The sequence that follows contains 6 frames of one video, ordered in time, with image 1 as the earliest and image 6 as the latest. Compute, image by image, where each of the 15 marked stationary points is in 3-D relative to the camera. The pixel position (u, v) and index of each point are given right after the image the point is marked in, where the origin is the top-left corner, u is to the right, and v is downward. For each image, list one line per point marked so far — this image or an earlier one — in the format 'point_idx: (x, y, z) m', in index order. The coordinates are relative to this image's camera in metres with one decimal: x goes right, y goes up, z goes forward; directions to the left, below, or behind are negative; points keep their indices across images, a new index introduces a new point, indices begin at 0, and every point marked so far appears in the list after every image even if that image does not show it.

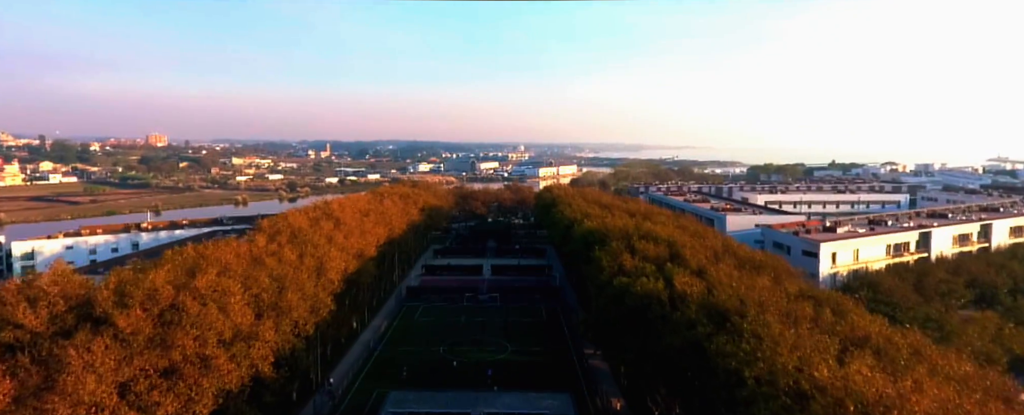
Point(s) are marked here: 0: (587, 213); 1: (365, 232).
0: (+2.4, -0.2, +17.5) m
1: (-4.6, -0.7, +16.9) m
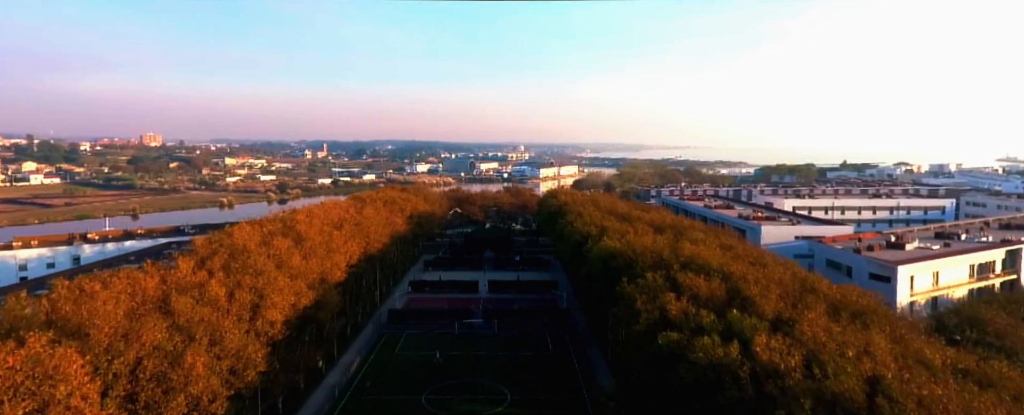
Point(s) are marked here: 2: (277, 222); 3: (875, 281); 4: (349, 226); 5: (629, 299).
0: (+2.4, -0.5, +14.5) m
1: (-4.6, -1.0, +13.9) m
2: (-6.4, -0.4, +15.0) m
3: (+8.5, -1.7, +12.9) m
4: (-5.0, -0.5, +16.8) m
5: (+1.8, -1.4, +8.5) m
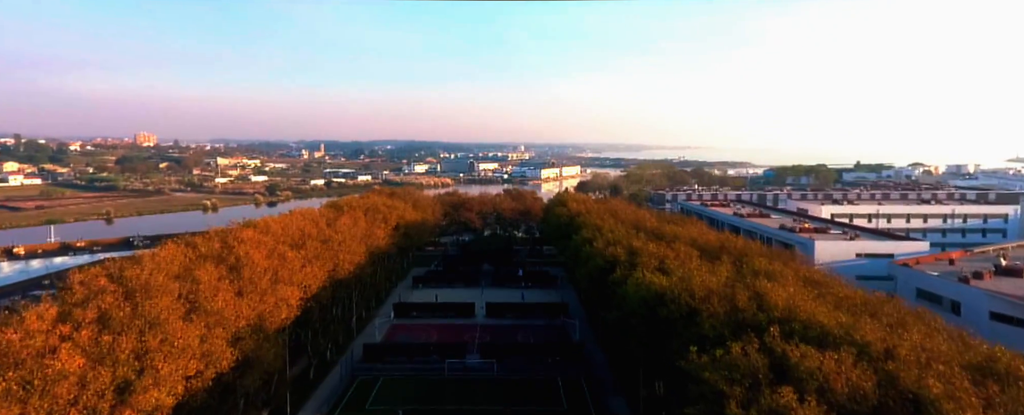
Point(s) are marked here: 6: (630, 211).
0: (+2.5, -0.8, +11.2) m
1: (-4.5, -1.4, +10.7) m
2: (-6.3, -0.7, +11.8) m
3: (+8.6, -2.0, +9.7) m
4: (-4.9, -0.9, +13.6) m
5: (+1.9, -1.7, +5.3) m
6: (+3.8, -0.1, +17.7) m
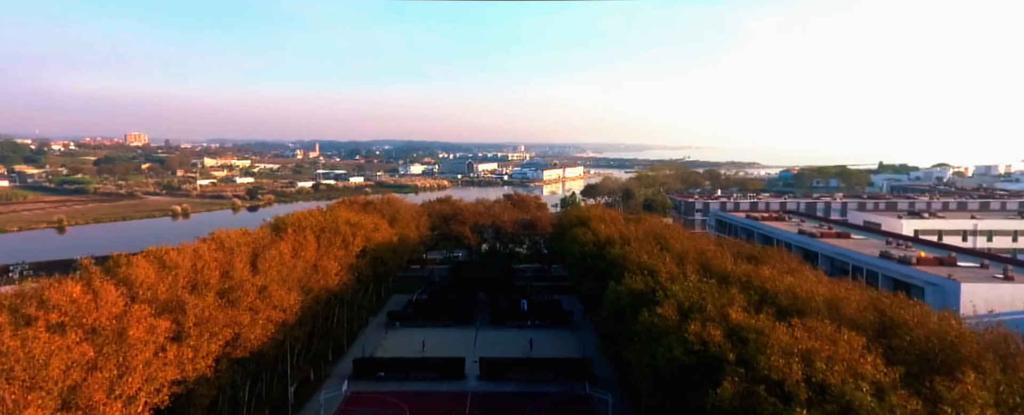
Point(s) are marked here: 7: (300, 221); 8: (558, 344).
0: (+2.5, -1.3, +6.3) m
1: (-4.4, -1.9, +5.8) m
2: (-6.2, -1.2, +6.8) m
3: (+8.7, -2.6, +4.8) m
4: (-4.8, -1.4, +8.6) m
5: (+2.0, -2.3, +0.3) m
6: (+3.8, -0.6, +12.8) m
7: (-5.9, -0.4, +15.3) m
8: (+1.3, -3.7, +15.3) m
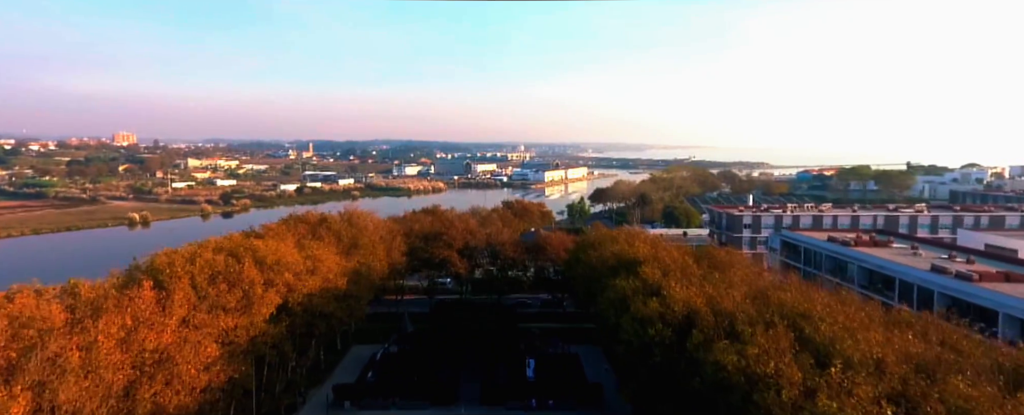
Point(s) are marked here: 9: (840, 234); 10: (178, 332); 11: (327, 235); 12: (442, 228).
0: (+2.6, -1.9, +0.8) m
1: (-4.4, -2.5, +0.3) m
2: (-6.2, -1.8, +1.3) m
3: (+8.7, -3.1, -0.7) m
4: (-4.8, -2.0, +3.1) m
5: (+2.0, -2.8, -5.2) m
6: (+3.9, -1.2, +7.3) m
7: (-5.9, -1.0, +9.8) m
8: (+1.3, -4.3, +9.8) m
9: (+10.6, -0.8, +17.9) m
10: (-4.5, -1.7, +7.4) m
11: (-5.2, -0.7, +15.6) m
12: (-2.5, -0.7, +20.0) m
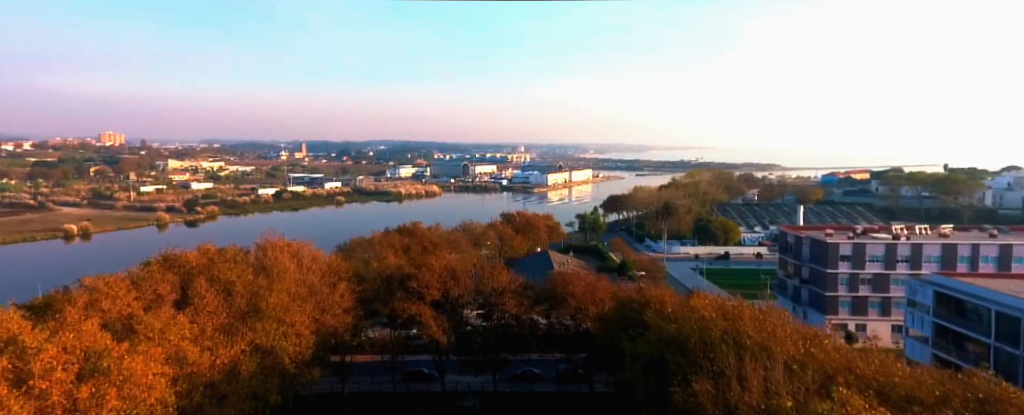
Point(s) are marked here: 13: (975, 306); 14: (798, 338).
0: (+2.6, -2.5, -5.5) m
1: (-4.3, -3.1, -6.0) m
2: (-6.1, -2.5, -4.9) m
3: (+8.8, -3.8, -6.9) m
4: (-4.7, -2.6, -3.1) m
5: (+2.1, -3.5, -11.4) m
6: (+3.9, -1.8, +1.0) m
7: (-5.8, -1.6, +3.5) m
8: (+1.4, -4.9, +3.5) m
9: (+10.6, -1.5, +11.6) m
10: (-4.5, -2.4, +1.1) m
11: (-5.2, -1.4, +9.4) m
12: (-2.5, -1.4, +13.8) m
13: (+8.9, -1.8, +10.8) m
14: (+2.9, -1.5, +5.5) m
